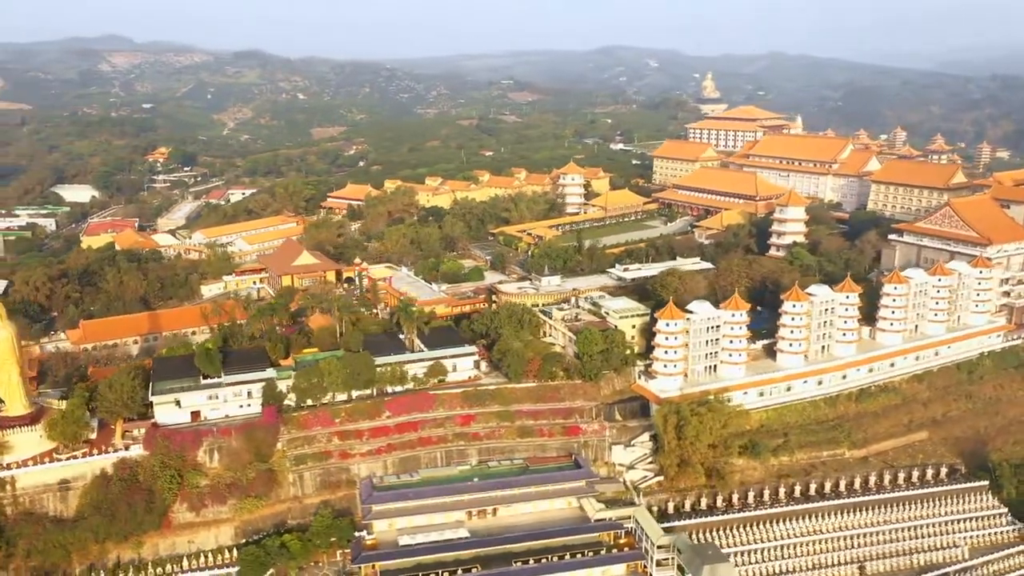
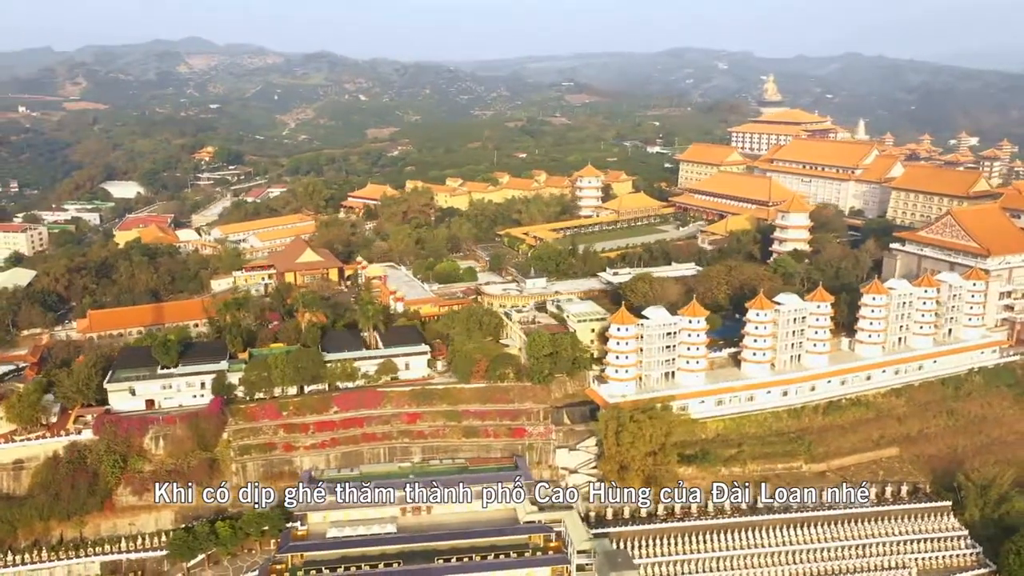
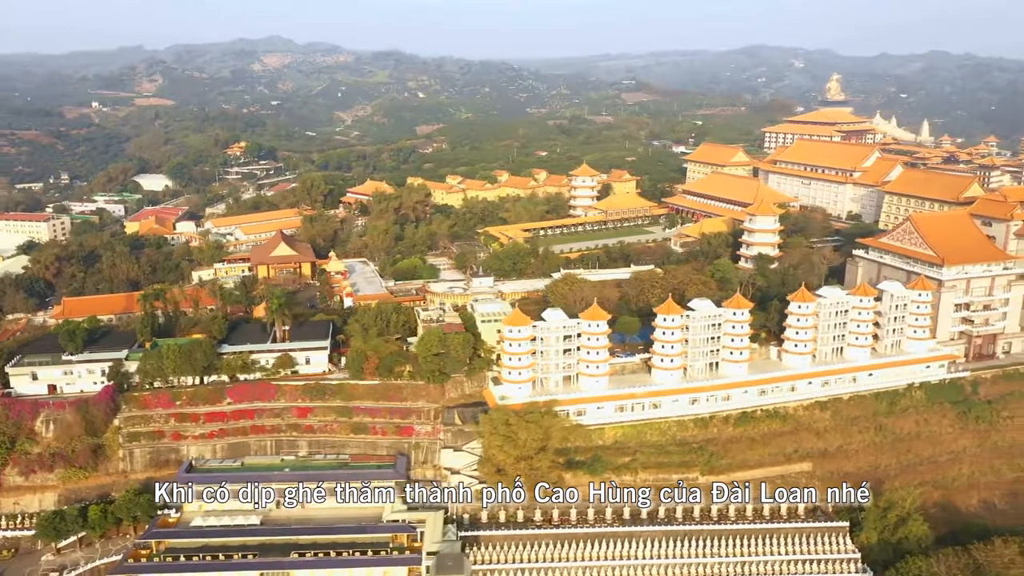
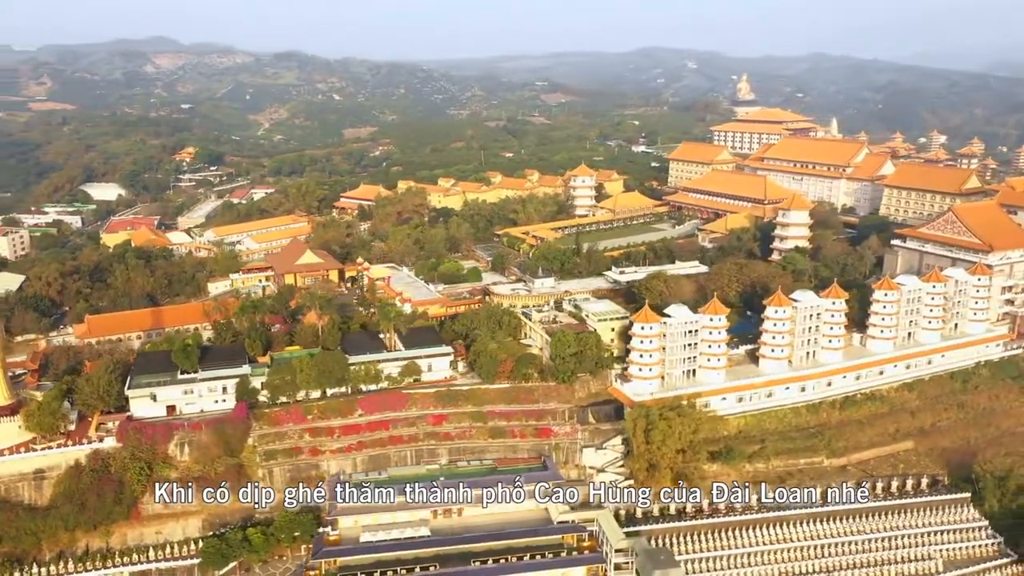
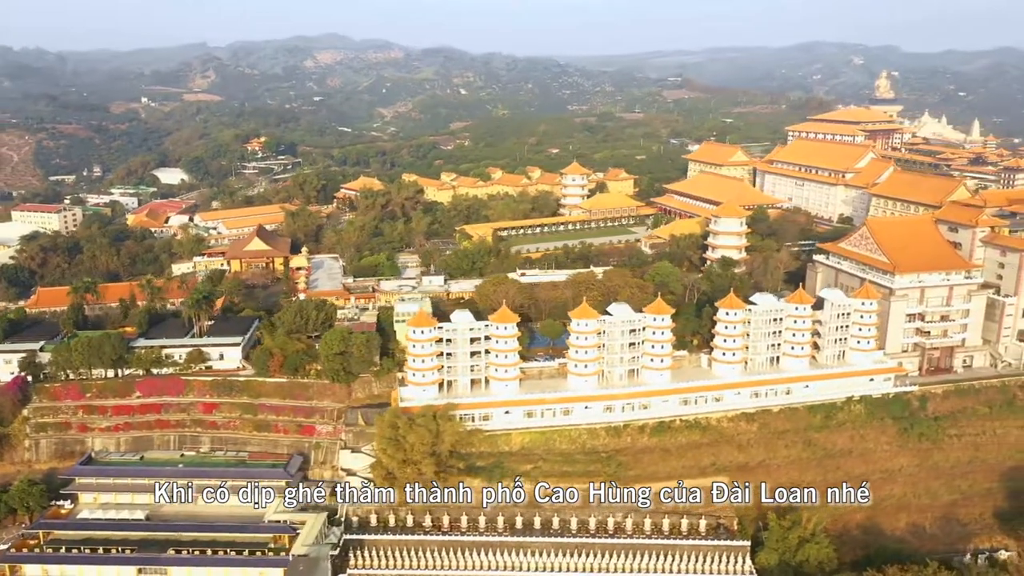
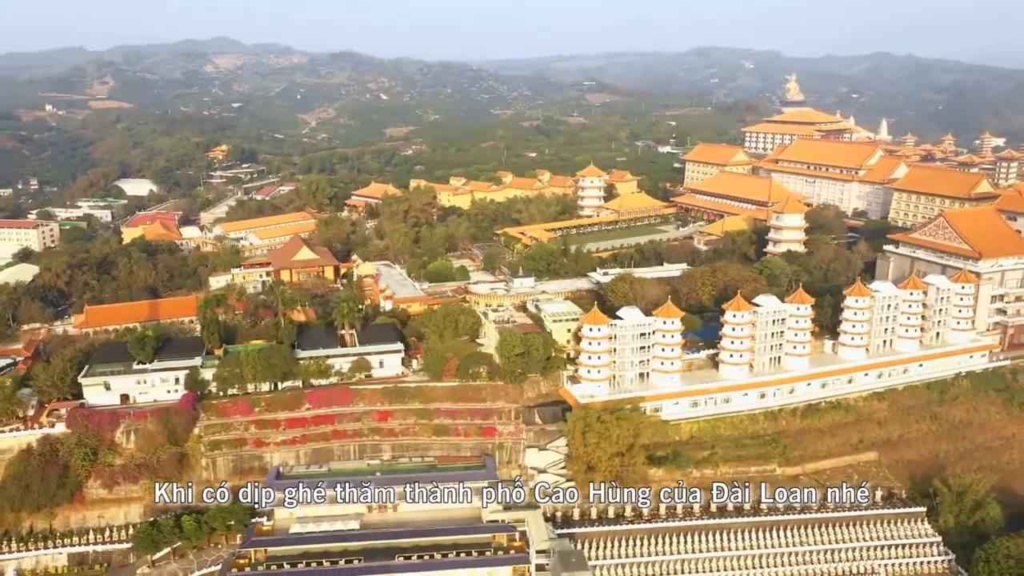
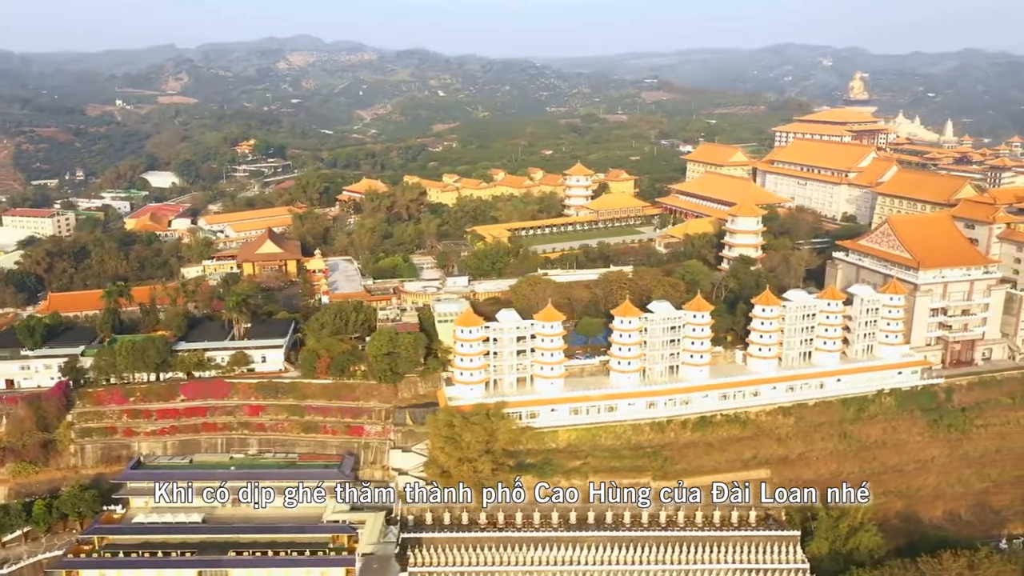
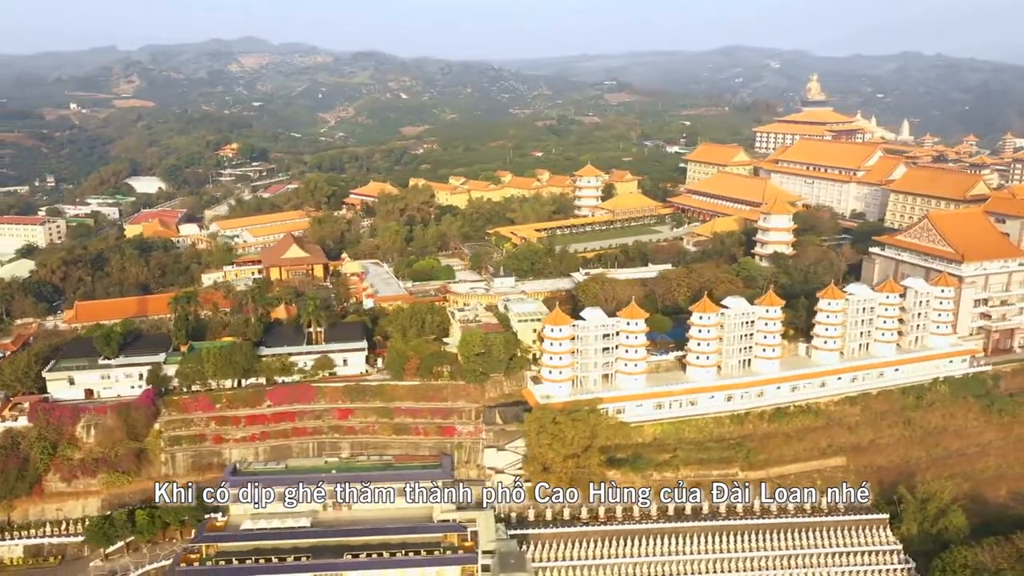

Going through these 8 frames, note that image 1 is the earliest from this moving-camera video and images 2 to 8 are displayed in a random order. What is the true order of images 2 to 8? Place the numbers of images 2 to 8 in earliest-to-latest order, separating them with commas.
4, 2, 6, 8, 3, 7, 5
